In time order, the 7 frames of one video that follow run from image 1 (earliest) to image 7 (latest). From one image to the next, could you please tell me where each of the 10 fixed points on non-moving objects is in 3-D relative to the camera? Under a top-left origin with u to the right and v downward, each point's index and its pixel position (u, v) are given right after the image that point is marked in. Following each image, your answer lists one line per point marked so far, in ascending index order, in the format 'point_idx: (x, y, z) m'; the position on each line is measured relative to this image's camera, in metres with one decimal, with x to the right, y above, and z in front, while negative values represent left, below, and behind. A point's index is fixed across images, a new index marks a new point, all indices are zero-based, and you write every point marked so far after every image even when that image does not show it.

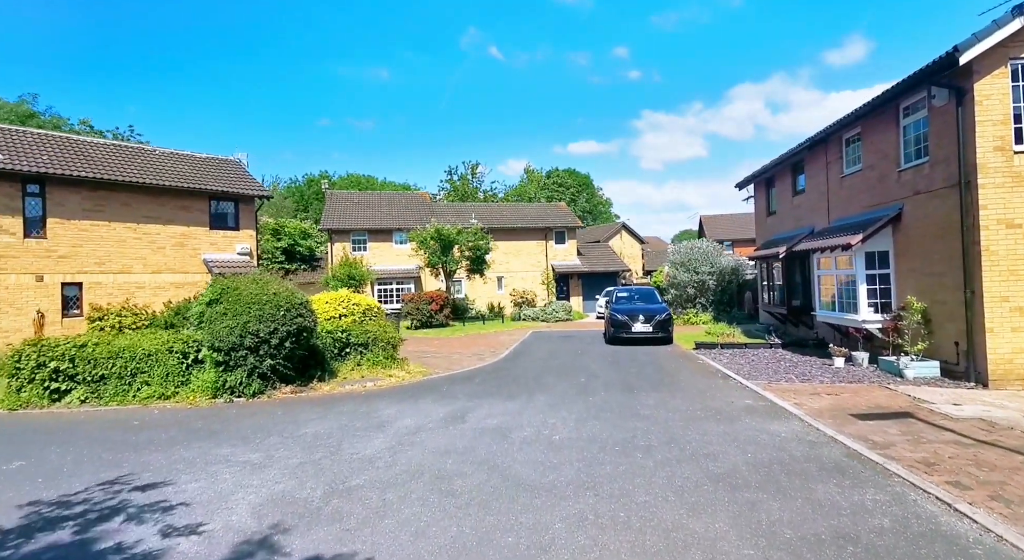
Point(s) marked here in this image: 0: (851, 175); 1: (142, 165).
0: (+8.0, +2.5, +13.1) m
1: (-11.8, +3.7, +17.7) m
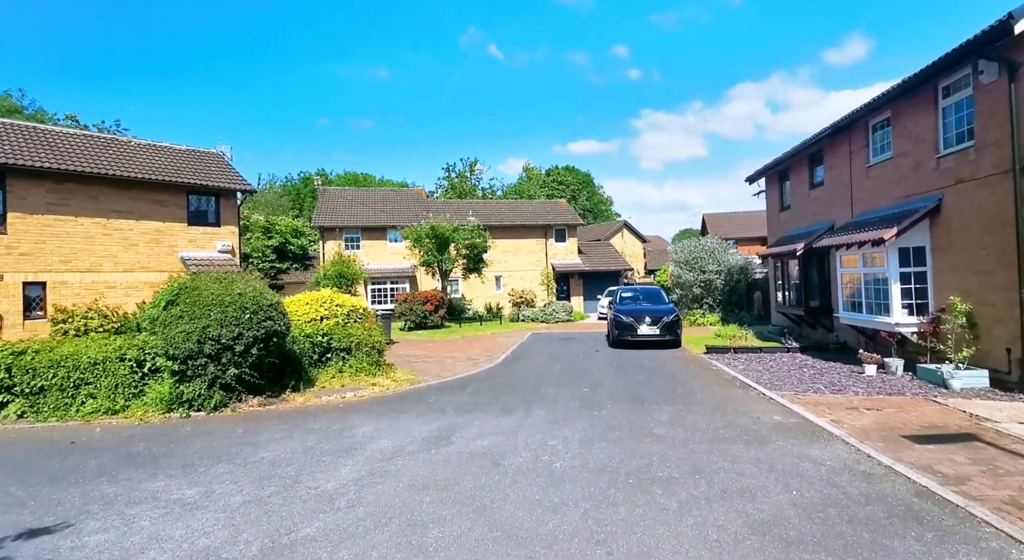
0: (+7.9, +2.5, +12.0) m
1: (-11.8, +3.7, +16.6) m
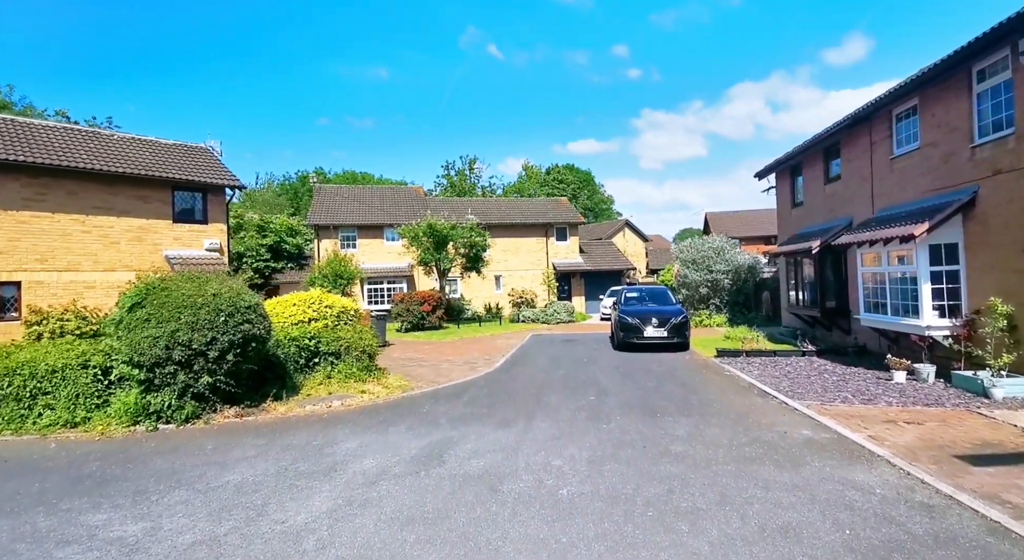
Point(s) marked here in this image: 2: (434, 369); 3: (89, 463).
0: (+7.9, +2.5, +11.2) m
1: (-11.8, +3.7, +15.8) m
2: (-1.9, -2.1, +13.3) m
3: (-4.8, -2.1, +6.3) m
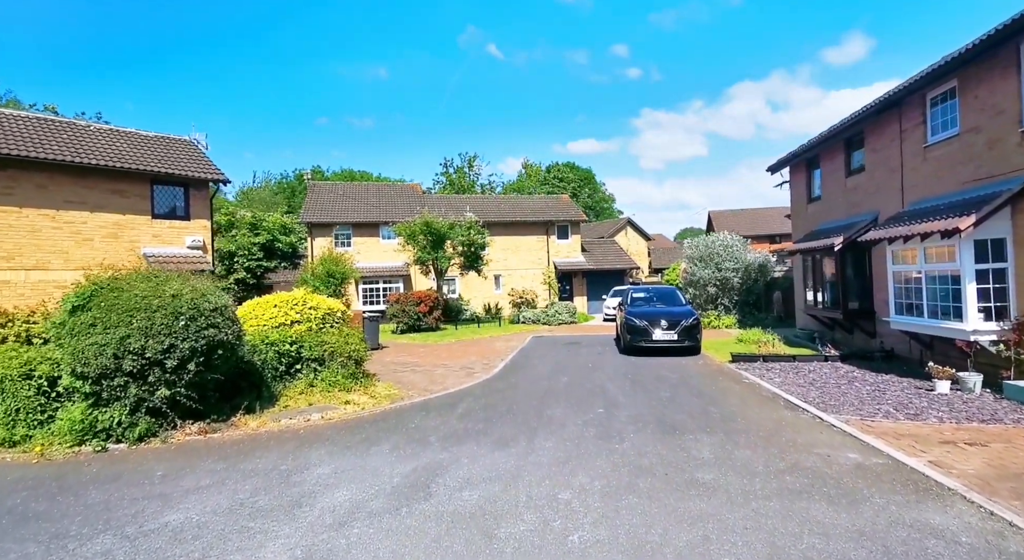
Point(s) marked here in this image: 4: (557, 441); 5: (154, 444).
0: (+7.9, +2.5, +10.3) m
1: (-11.8, +3.7, +14.9) m
2: (-1.9, -2.1, +12.4) m
3: (-4.8, -2.1, +5.4) m
4: (+0.5, -1.9, +6.7) m
5: (-4.3, -2.0, +6.8) m
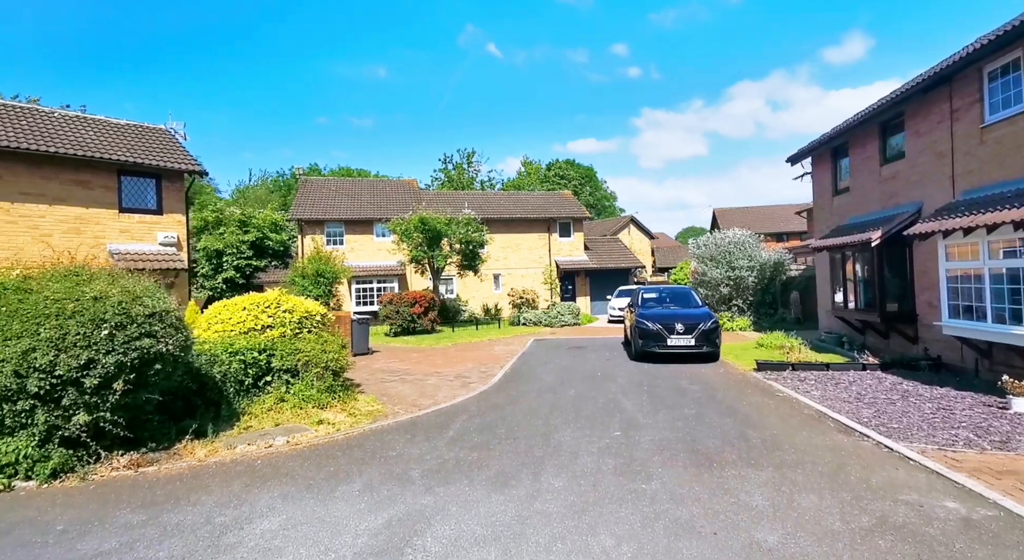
0: (+7.9, +2.5, +9.0) m
1: (-11.8, +3.7, +13.6) m
2: (-1.9, -2.1, +11.1) m
3: (-4.8, -2.1, +4.1) m
4: (+0.5, -1.9, +5.4) m
5: (-4.3, -2.0, +5.5) m
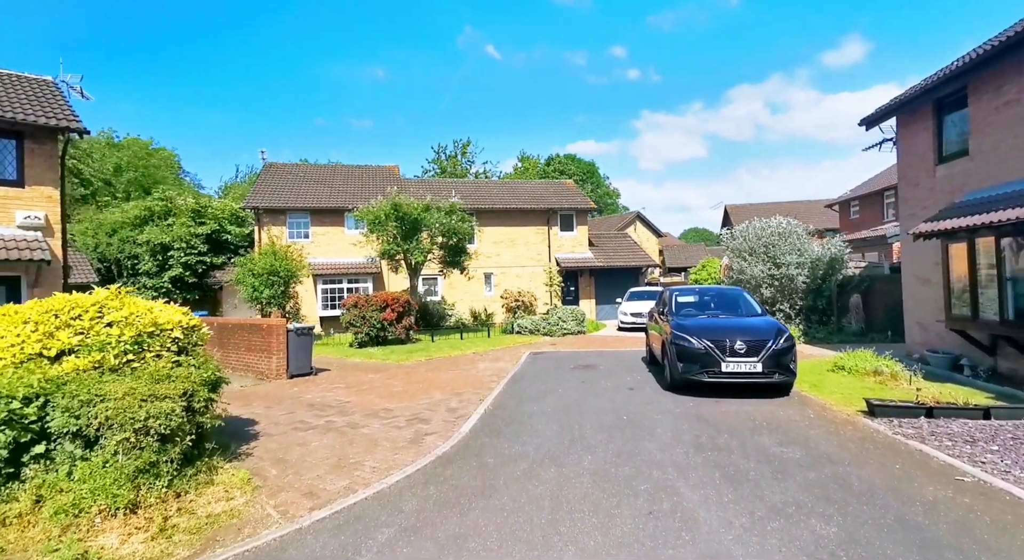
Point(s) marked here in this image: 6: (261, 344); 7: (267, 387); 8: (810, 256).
0: (+7.6, +2.6, +5.0) m
1: (-12.1, +3.8, +9.6) m
2: (-2.1, -2.0, +7.1) m
3: (-5.0, -1.9, +0.1) m
4: (+0.3, -1.8, +1.4) m
5: (-4.6, -1.9, +1.5) m
6: (-5.6, -1.4, +12.4) m
7: (-4.9, -2.1, +11.1) m
8: (+8.5, +0.6, +15.9) m
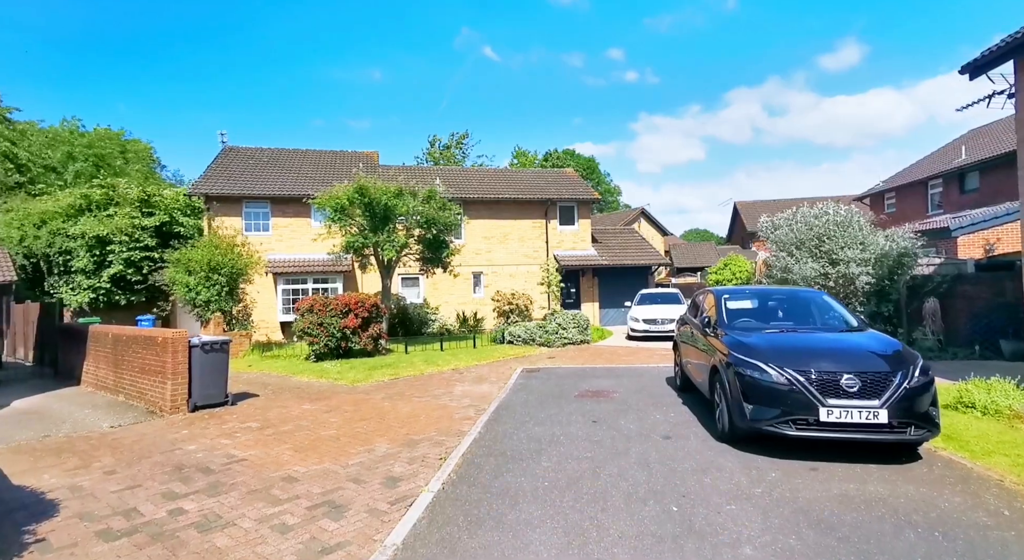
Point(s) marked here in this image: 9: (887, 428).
0: (+7.4, +2.6, +1.8) m
1: (-12.3, +3.9, +6.3) m
2: (-2.4, -2.0, +3.8) m
3: (-5.3, -1.9, -3.2) m
4: (+0.1, -1.8, -1.8) m
5: (-4.8, -1.8, -1.8) m
6: (-5.8, -1.4, +9.2) m
7: (-5.1, -2.1, +7.9) m
8: (+8.2, +0.6, +12.7) m
9: (+3.6, -1.4, +5.4) m
